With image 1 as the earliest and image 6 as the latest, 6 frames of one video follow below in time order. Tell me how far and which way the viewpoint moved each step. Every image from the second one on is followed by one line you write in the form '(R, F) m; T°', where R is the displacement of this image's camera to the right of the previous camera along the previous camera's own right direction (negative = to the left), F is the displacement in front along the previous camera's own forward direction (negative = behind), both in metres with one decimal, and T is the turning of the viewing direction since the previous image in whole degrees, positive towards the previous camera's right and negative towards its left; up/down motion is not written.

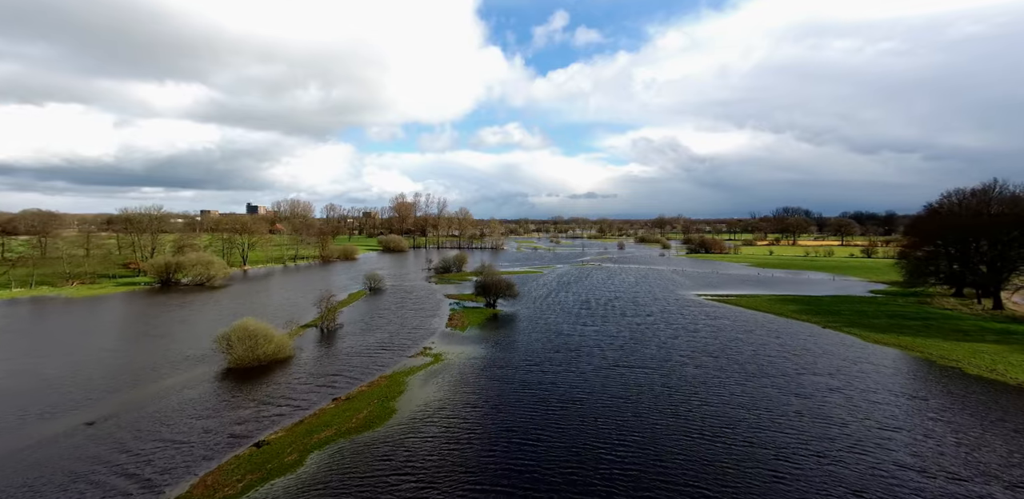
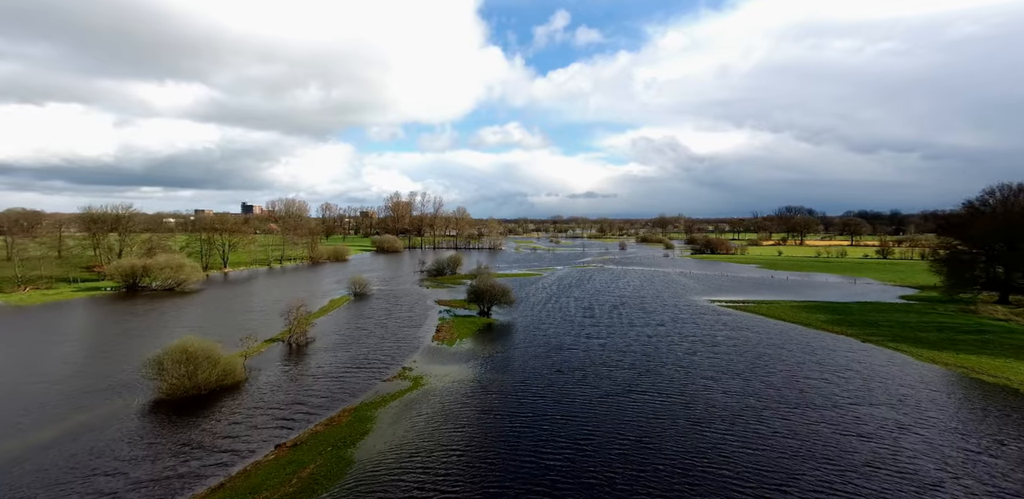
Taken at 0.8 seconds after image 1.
(+0.4, +5.6) m; 0°
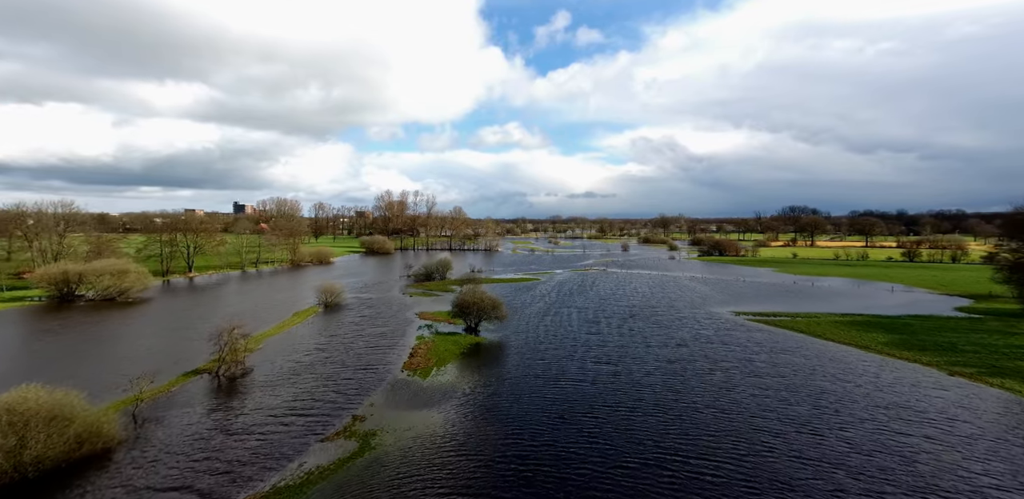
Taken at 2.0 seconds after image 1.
(+0.7, +8.5) m; 0°
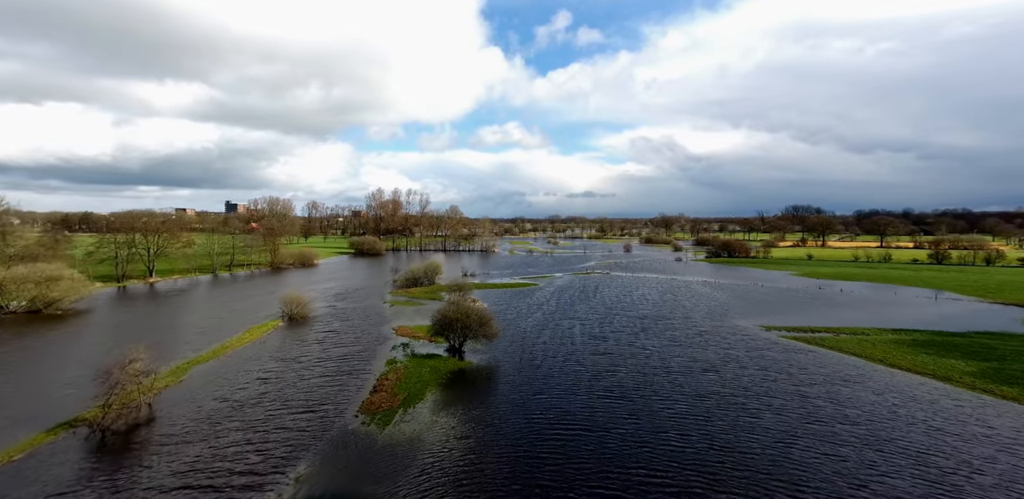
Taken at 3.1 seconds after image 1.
(+0.6, +7.8) m; 0°
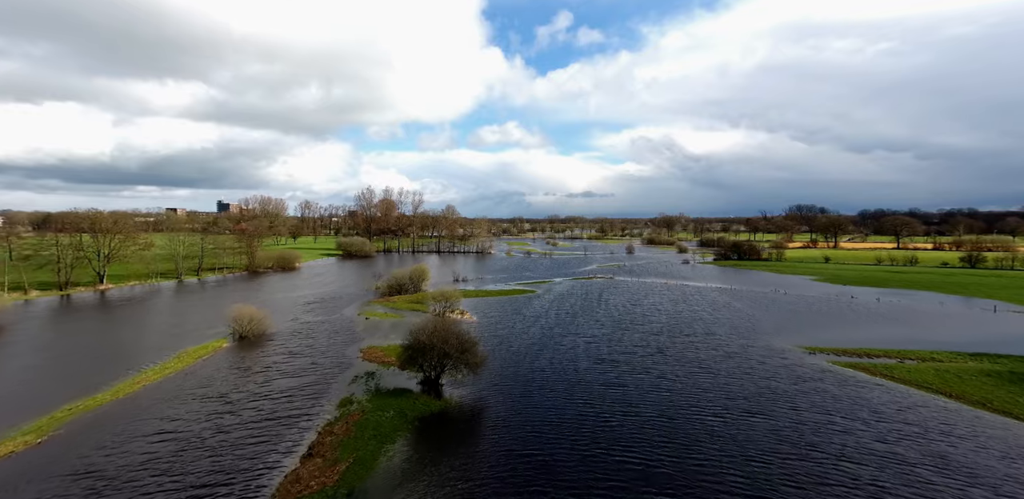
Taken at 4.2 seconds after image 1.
(+0.6, +7.9) m; 0°
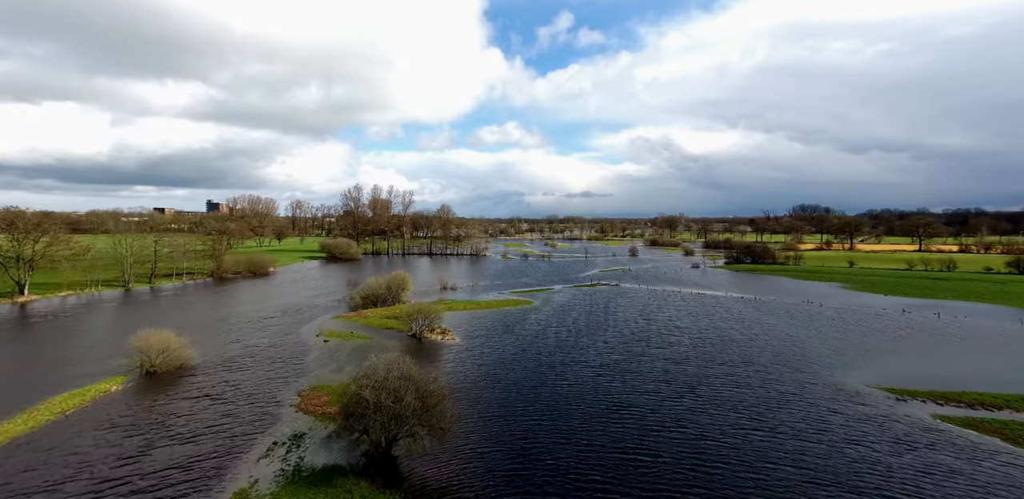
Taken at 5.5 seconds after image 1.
(+0.7, +9.6) m; 0°
